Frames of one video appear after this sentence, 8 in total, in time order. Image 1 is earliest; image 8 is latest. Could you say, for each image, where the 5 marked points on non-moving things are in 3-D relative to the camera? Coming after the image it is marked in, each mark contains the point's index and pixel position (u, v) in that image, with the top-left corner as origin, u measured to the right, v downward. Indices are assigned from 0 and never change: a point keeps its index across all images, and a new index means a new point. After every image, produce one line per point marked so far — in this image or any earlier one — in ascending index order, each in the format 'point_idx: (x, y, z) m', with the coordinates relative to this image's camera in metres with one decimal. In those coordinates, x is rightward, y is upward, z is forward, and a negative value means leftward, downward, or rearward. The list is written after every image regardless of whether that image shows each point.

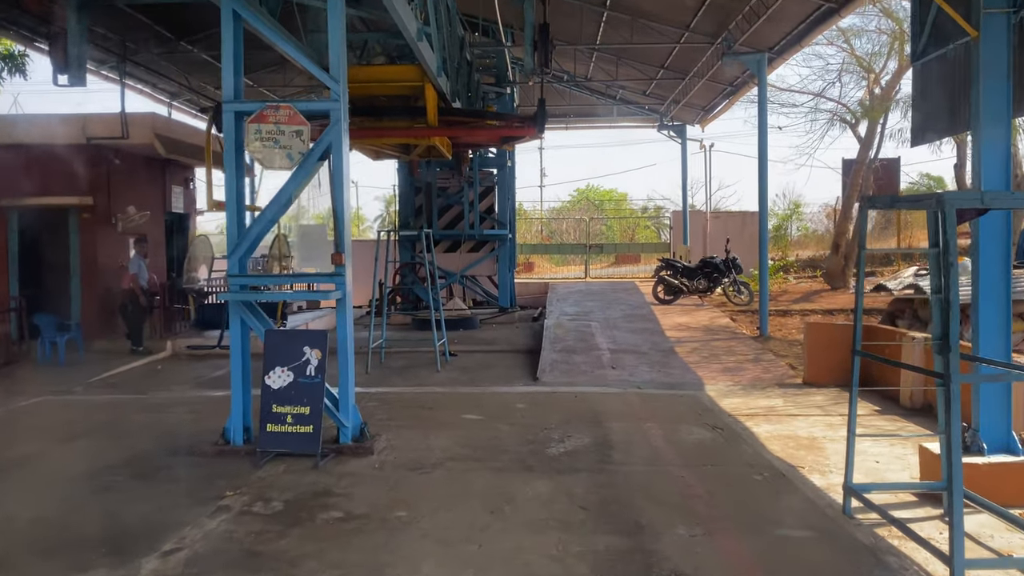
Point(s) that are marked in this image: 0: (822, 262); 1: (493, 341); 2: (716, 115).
0: (+5.8, +0.5, +16.9) m
1: (-0.2, -0.7, +11.4) m
2: (+3.7, +3.1, +16.4) m
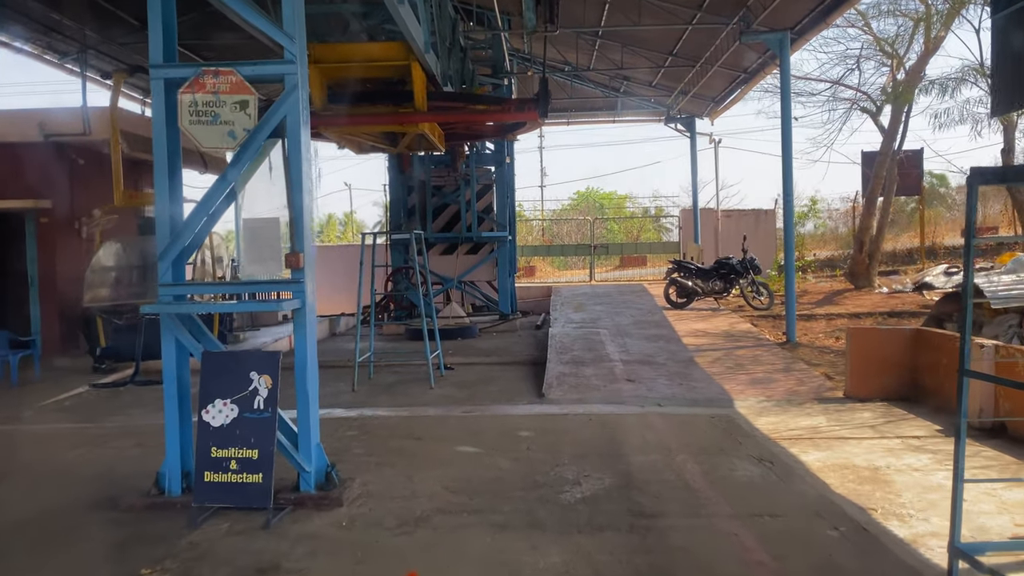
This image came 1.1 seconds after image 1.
0: (+5.8, +0.5, +15.9) m
1: (-0.2, -0.7, +10.4) m
2: (+3.7, +3.1, +15.4) m
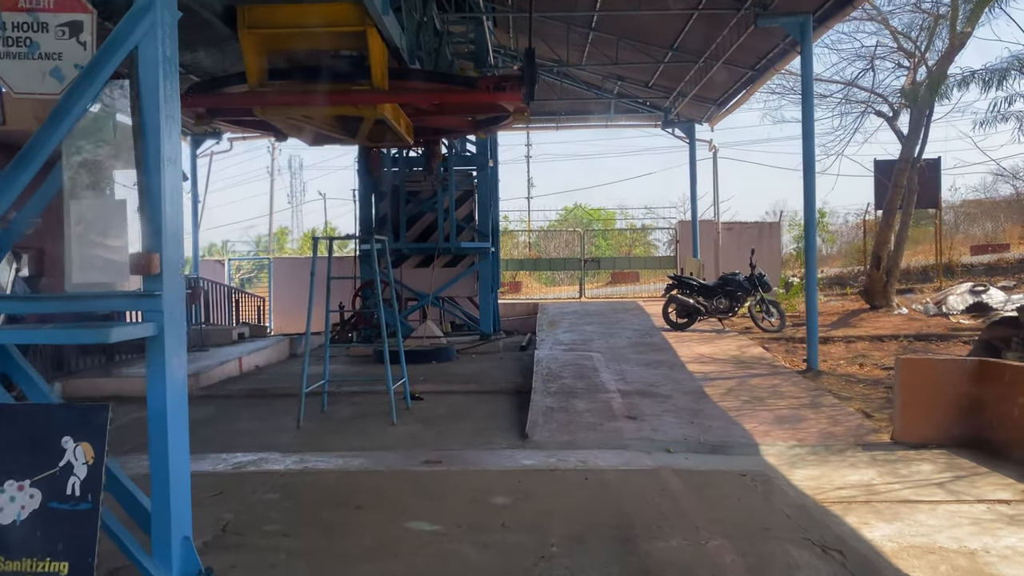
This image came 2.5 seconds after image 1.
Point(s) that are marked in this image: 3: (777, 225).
0: (+5.6, +0.1, +14.7) m
1: (-0.4, -0.9, +9.1) m
2: (+3.4, +2.8, +14.2) m
3: (+4.8, +1.1, +16.1) m
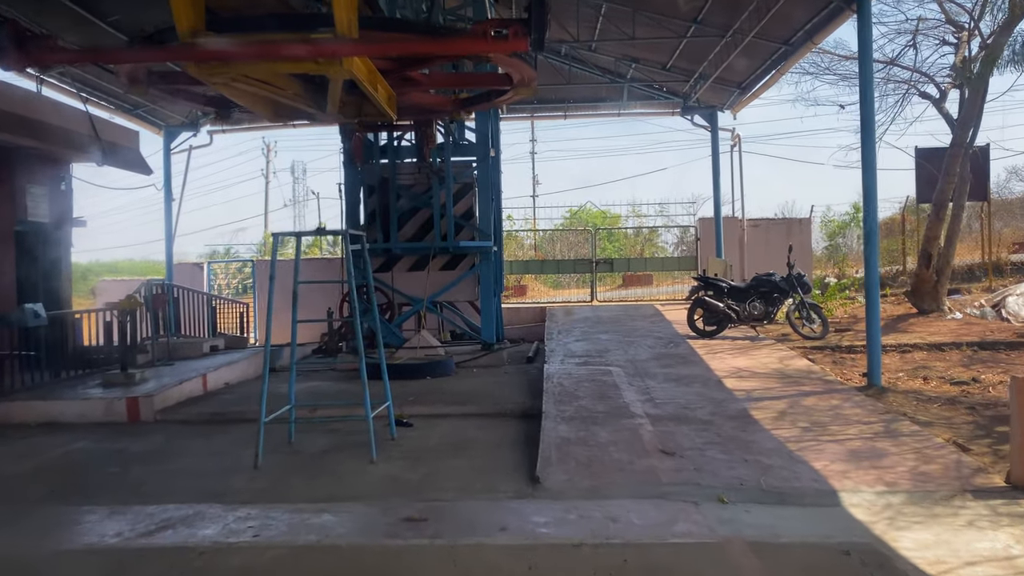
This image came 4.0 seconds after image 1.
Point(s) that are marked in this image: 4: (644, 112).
0: (+5.6, +0.1, +13.4) m
1: (-0.4, -0.9, +7.8) m
2: (+3.5, +2.8, +12.9) m
3: (+4.9, +1.1, +14.8) m
4: (+2.2, +2.9, +14.8) m
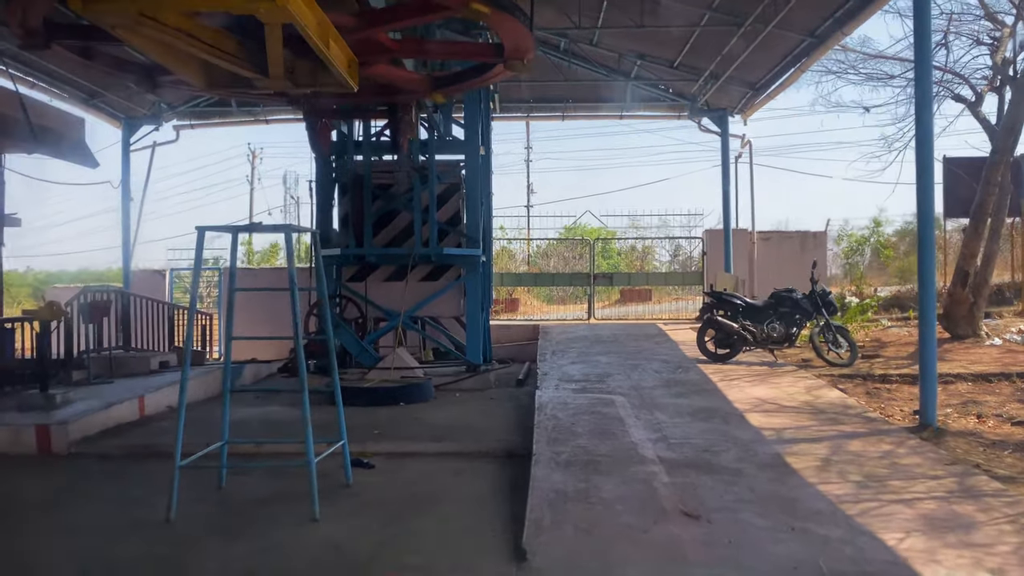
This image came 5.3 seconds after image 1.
0: (+5.5, -0.2, +12.3) m
1: (-0.5, -1.0, +6.6) m
2: (+3.4, +2.5, +11.8) m
3: (+4.7, +0.8, +13.7) m
4: (+2.0, +2.6, +13.7) m
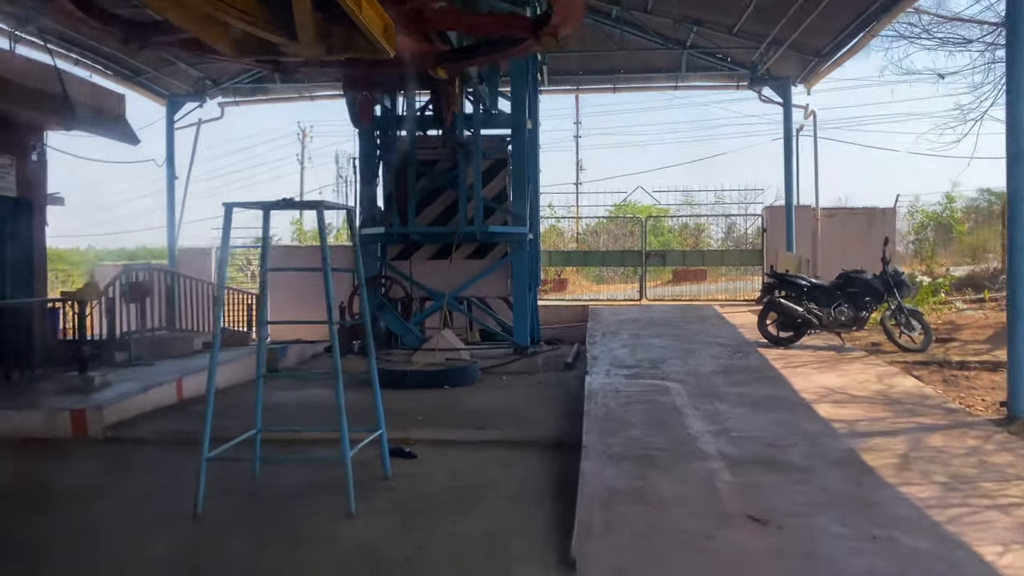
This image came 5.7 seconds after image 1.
0: (+6.1, +0.1, +11.6) m
1: (-0.1, -0.9, +6.2) m
2: (+4.0, +2.8, +11.1) m
3: (+5.4, +1.1, +13.0) m
4: (+2.8, +2.9, +13.1) m
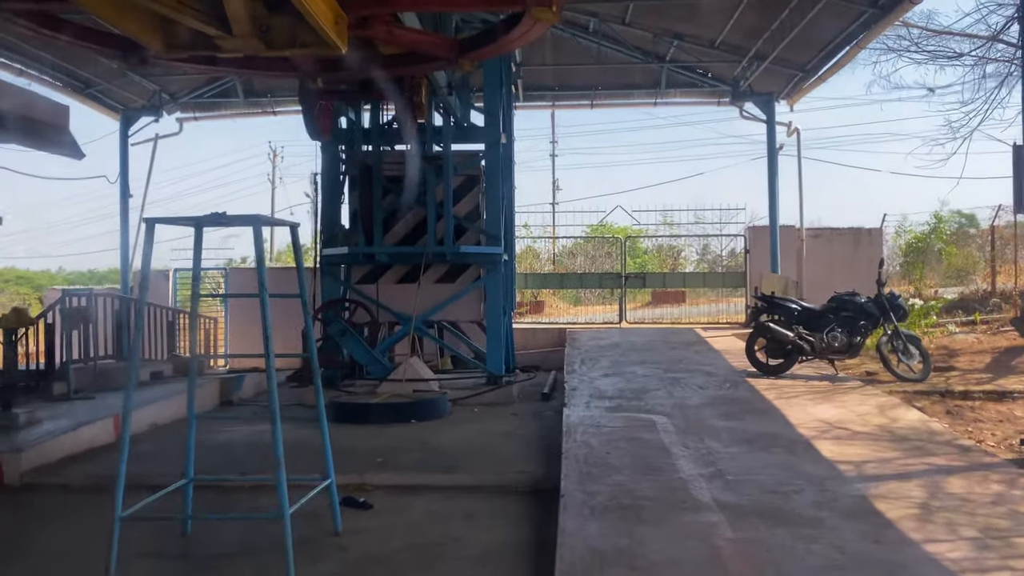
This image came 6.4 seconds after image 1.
0: (+5.8, -0.2, +11.2) m
1: (-0.3, -1.1, +5.6) m
2: (+3.7, +2.5, +10.7) m
3: (+5.1, +0.8, +12.6) m
4: (+2.4, +2.6, +12.7) m
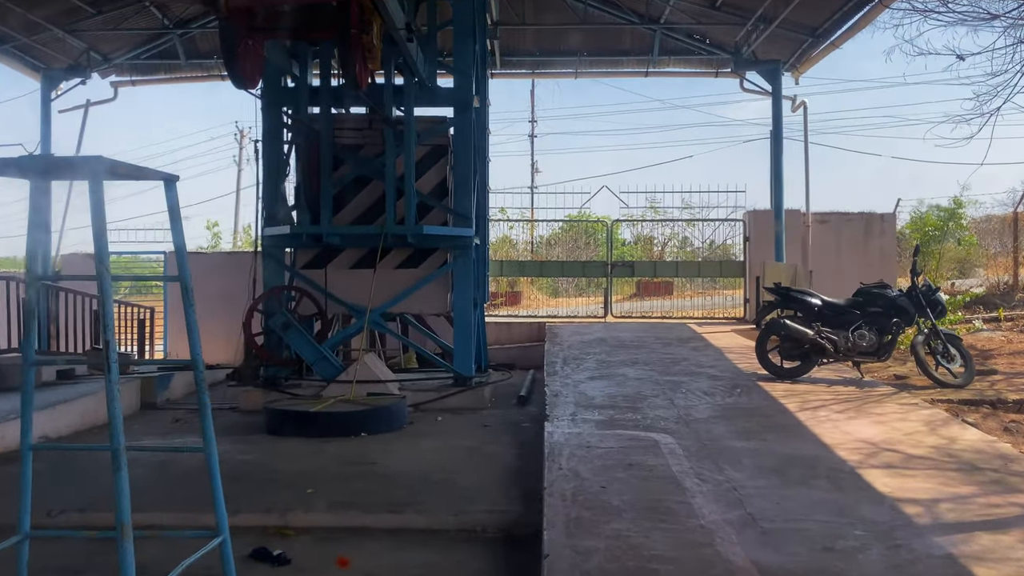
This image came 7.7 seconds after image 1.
0: (+5.5, -0.1, +10.1) m
1: (-0.5, -1.0, +4.4) m
2: (+3.4, +2.6, +9.6) m
3: (+4.7, +0.9, +11.5) m
4: (+2.1, +2.7, +11.5) m
